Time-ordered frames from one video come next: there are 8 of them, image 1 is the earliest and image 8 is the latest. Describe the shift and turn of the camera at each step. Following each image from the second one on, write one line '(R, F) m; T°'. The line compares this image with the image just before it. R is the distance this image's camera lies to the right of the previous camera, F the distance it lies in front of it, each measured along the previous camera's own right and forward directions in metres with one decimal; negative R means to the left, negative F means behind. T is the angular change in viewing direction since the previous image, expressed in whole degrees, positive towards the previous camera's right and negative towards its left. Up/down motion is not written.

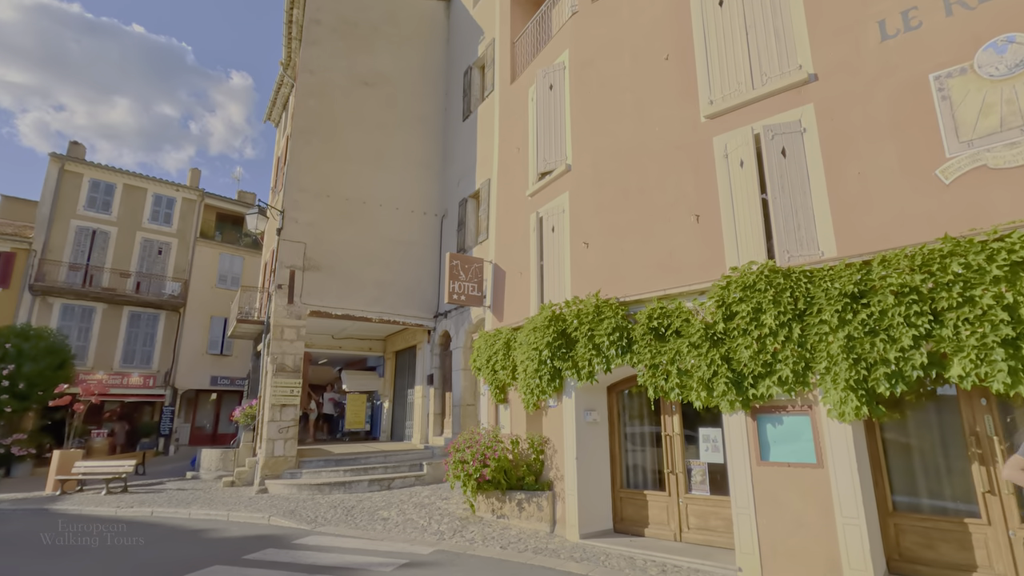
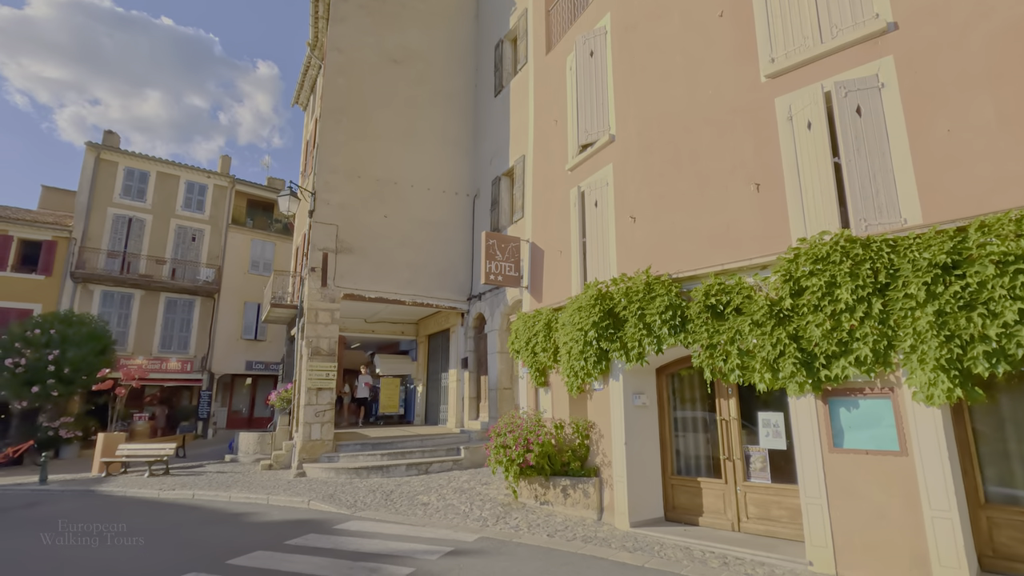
(-0.2, +0.4) m; -3°
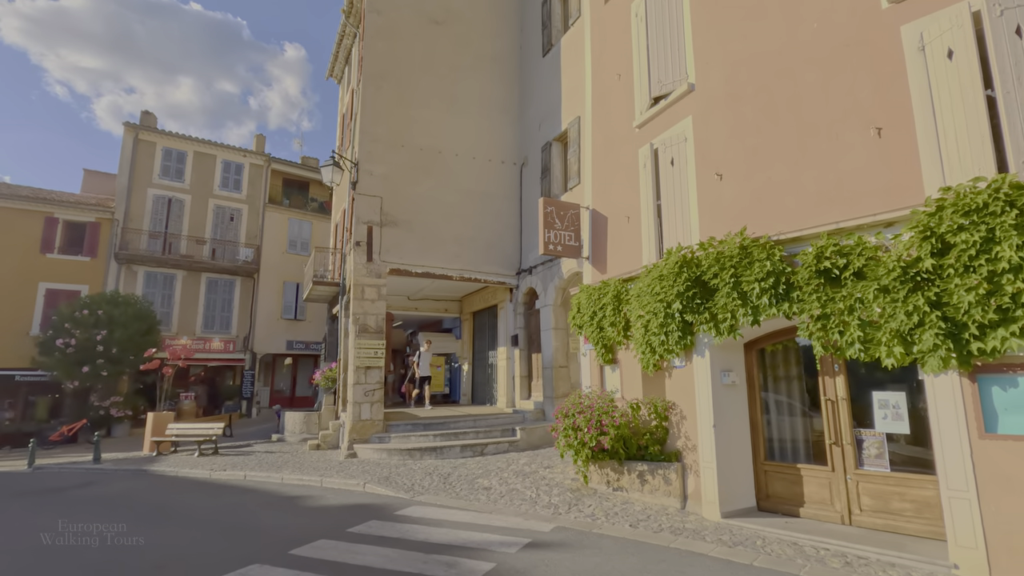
(-0.6, +0.6) m; -3°
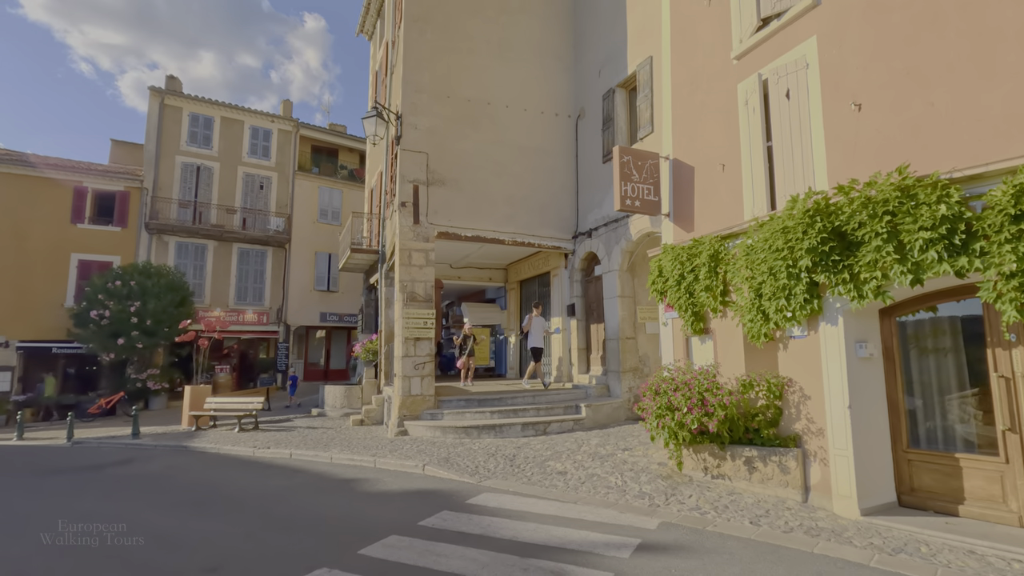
(-0.7, +1.0) m; -2°
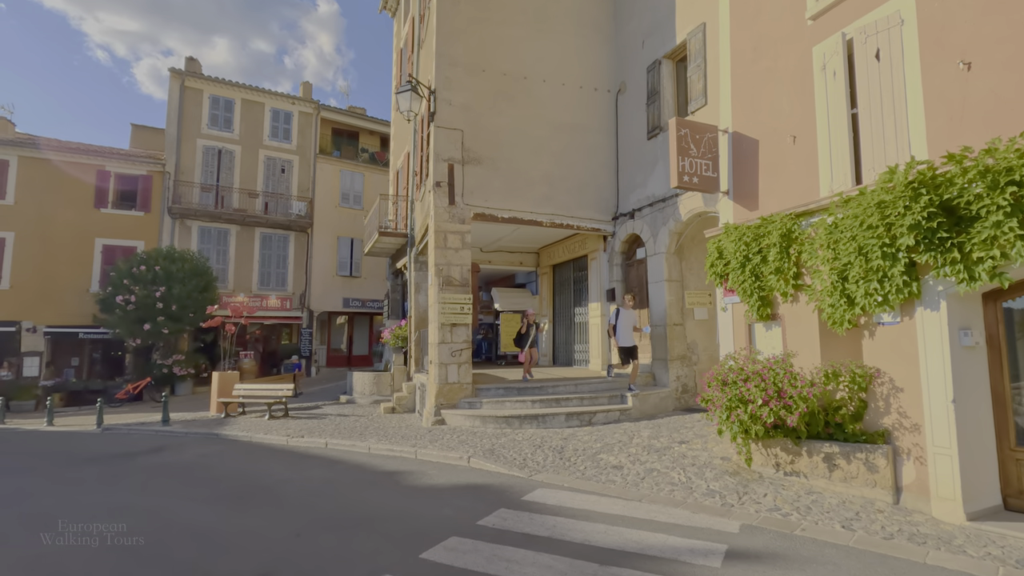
(-0.5, +0.4) m; -1°
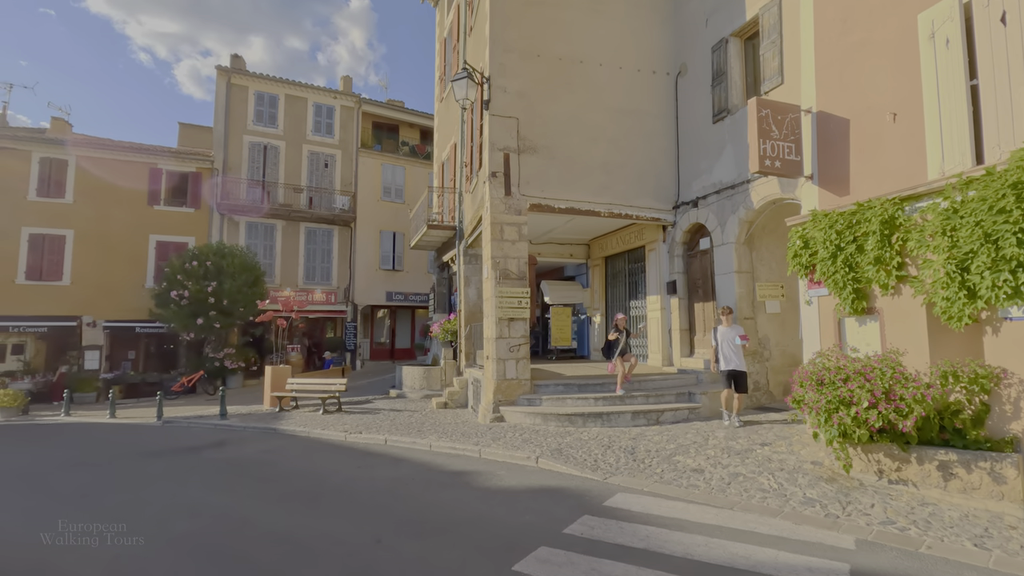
(-0.5, +0.3) m; -3°
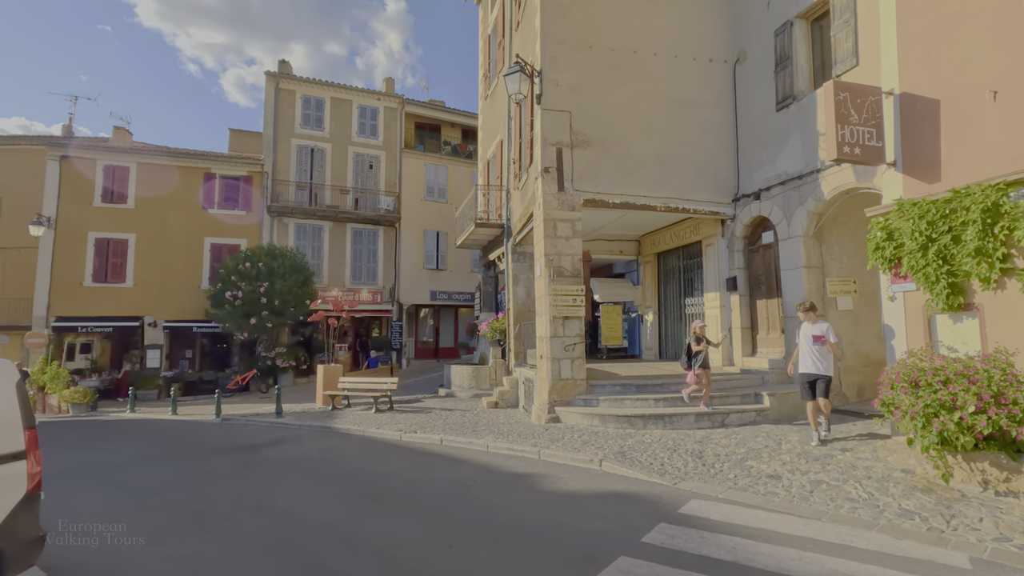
(-0.3, +0.2) m; -4°
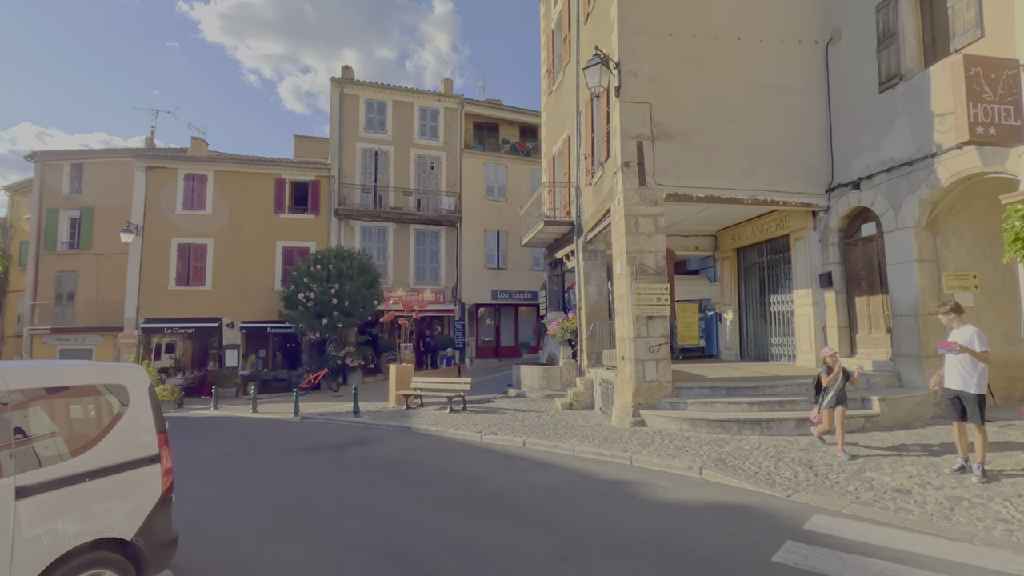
(-0.5, +0.2) m; -5°
